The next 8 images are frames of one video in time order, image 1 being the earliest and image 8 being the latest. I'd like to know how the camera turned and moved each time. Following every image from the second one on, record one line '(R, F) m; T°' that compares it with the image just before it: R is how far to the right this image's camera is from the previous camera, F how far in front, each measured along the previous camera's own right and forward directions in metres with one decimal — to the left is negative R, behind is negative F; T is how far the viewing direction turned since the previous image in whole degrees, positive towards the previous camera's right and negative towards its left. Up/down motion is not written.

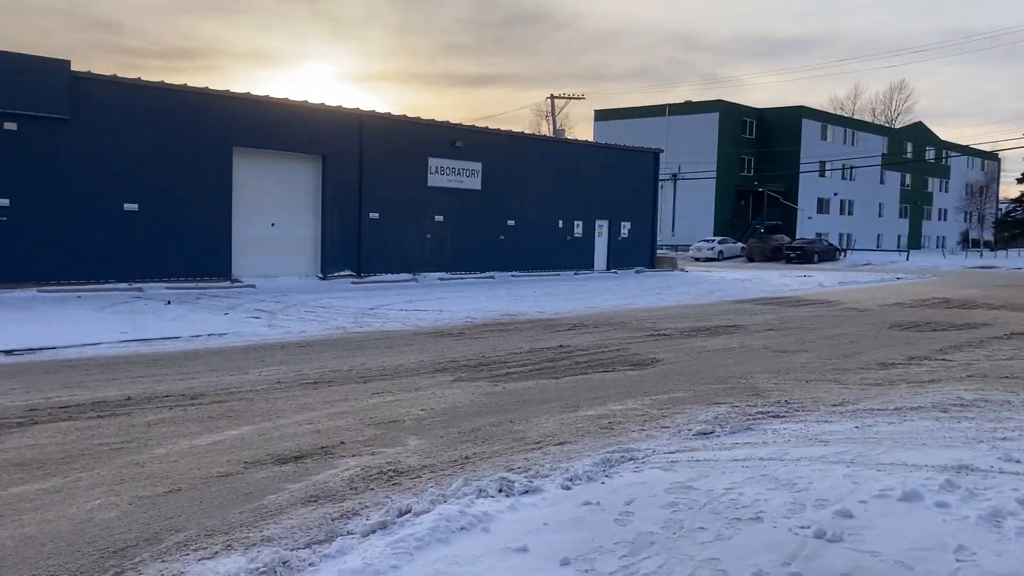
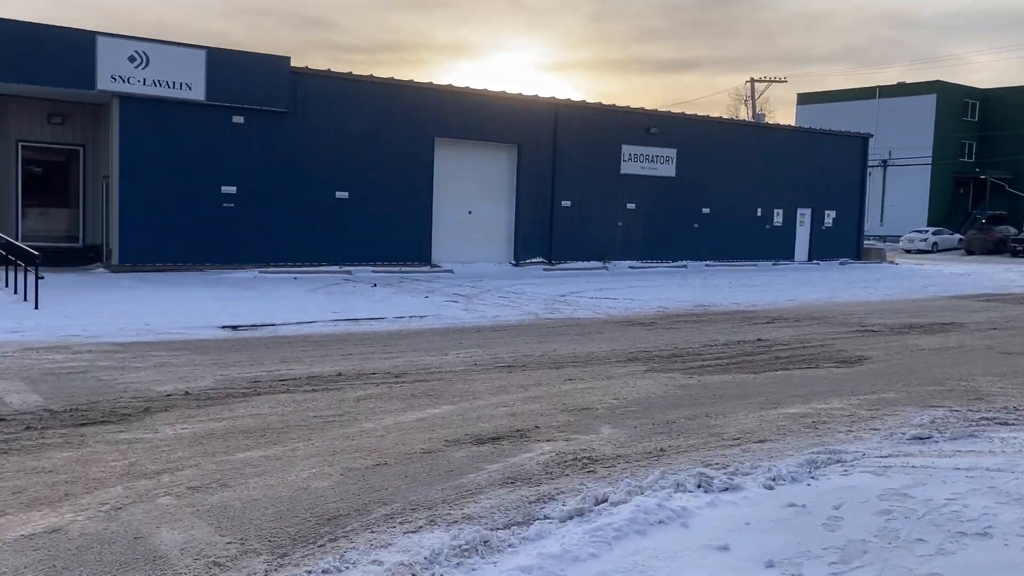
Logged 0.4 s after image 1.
(-0.1, 0.0) m; -12°
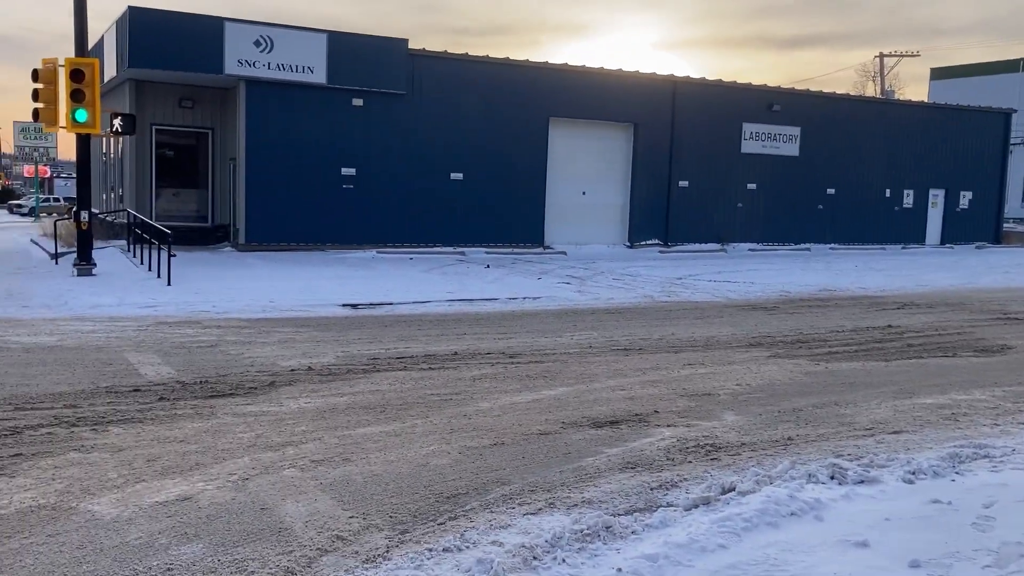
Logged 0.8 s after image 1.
(-0.1, +0.1) m; -7°
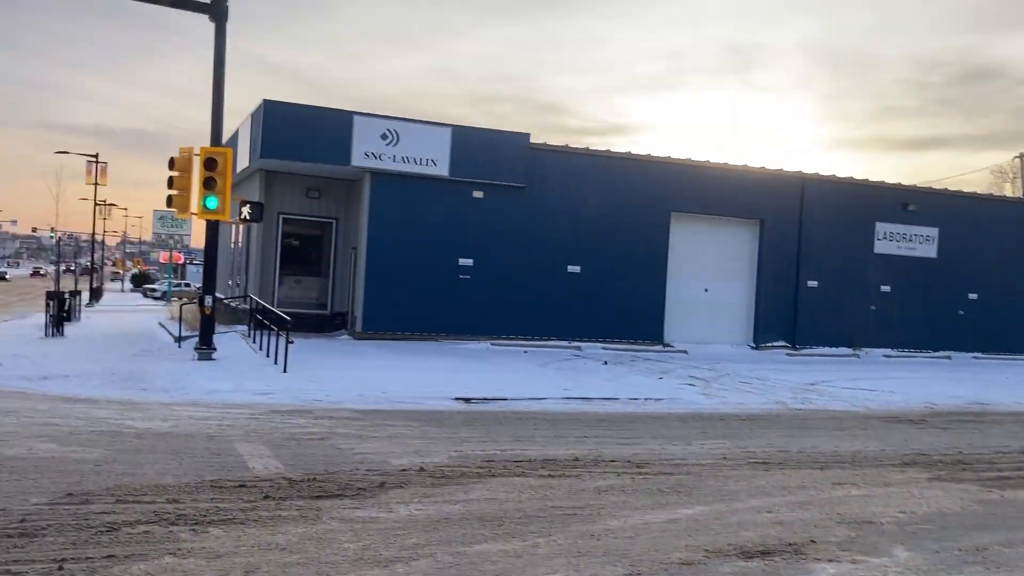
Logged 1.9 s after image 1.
(-0.2, +0.6) m; -7°
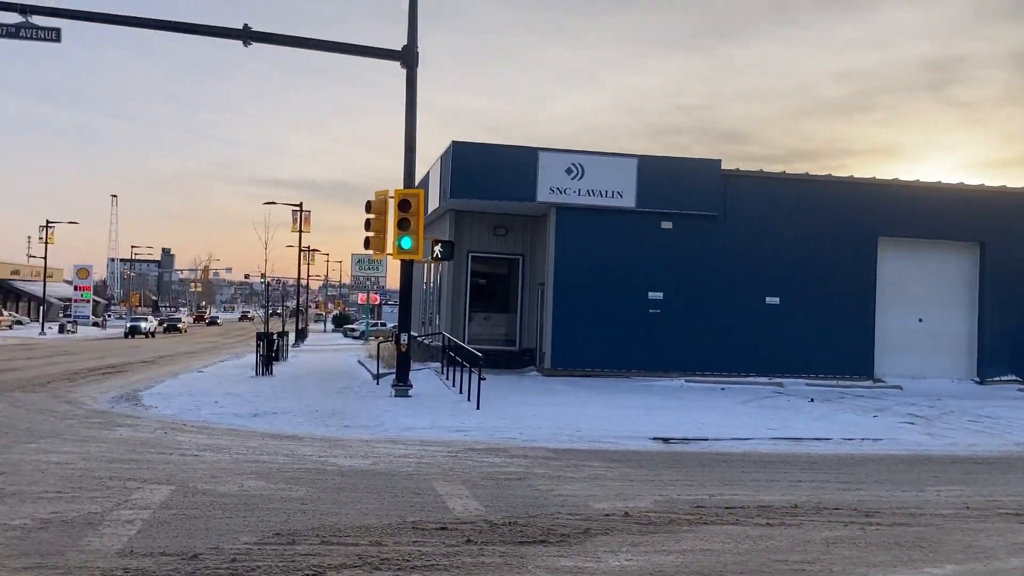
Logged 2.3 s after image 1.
(-0.2, +0.4) m; -11°
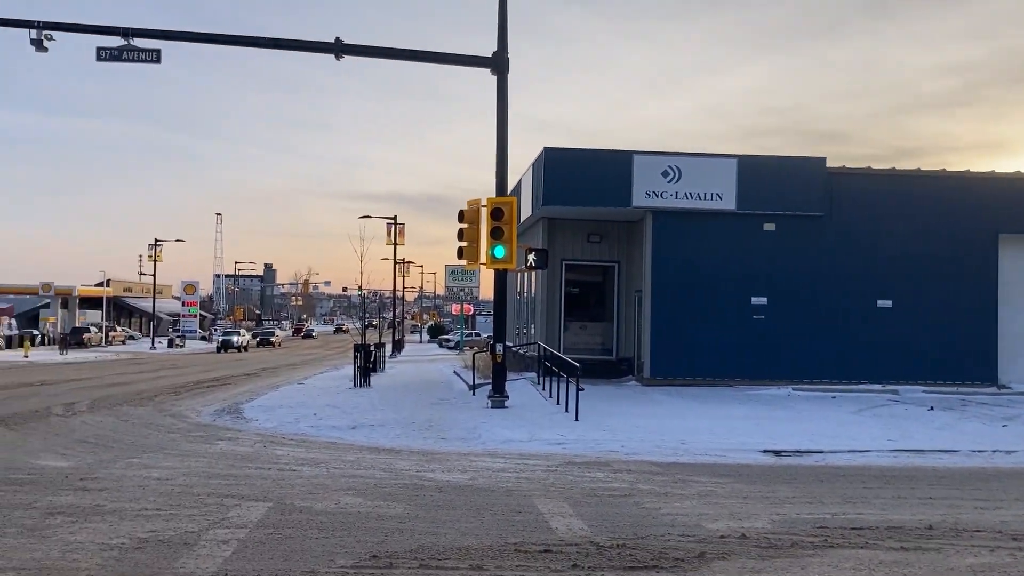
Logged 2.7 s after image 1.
(-0.1, +0.4) m; -6°
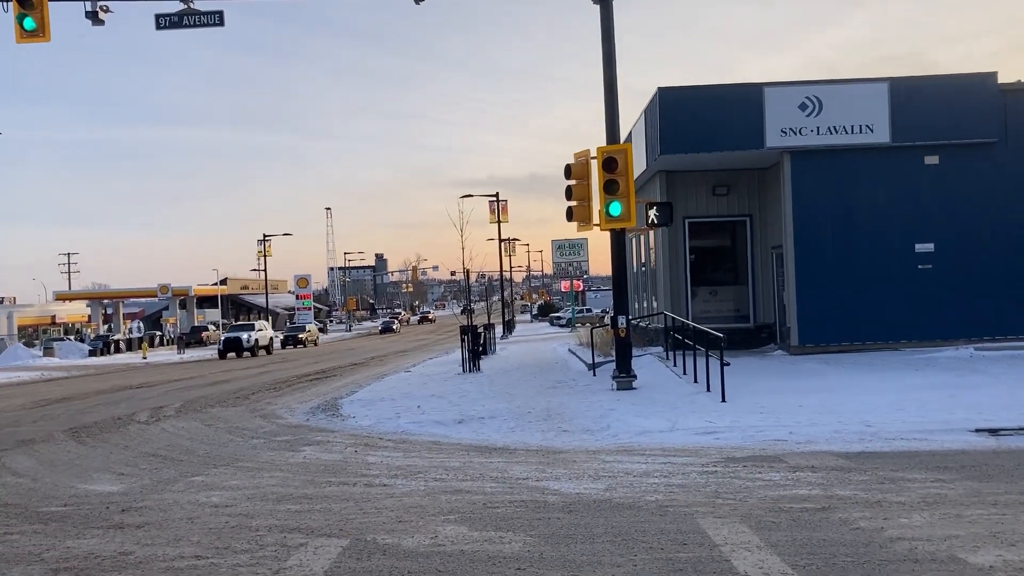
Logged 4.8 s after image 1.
(-0.2, +2.3) m; -7°
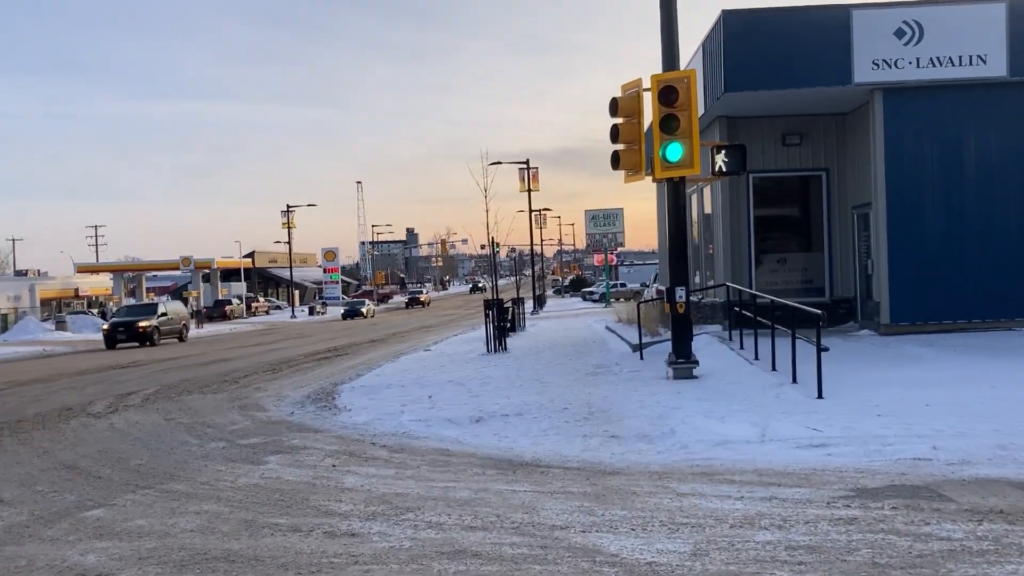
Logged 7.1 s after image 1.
(0.0, +2.8) m; -2°
